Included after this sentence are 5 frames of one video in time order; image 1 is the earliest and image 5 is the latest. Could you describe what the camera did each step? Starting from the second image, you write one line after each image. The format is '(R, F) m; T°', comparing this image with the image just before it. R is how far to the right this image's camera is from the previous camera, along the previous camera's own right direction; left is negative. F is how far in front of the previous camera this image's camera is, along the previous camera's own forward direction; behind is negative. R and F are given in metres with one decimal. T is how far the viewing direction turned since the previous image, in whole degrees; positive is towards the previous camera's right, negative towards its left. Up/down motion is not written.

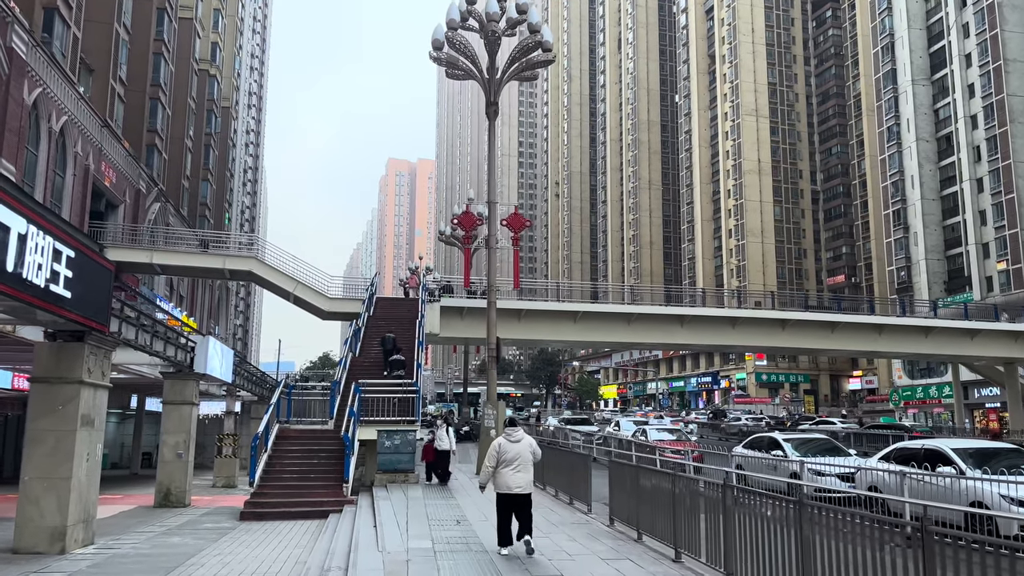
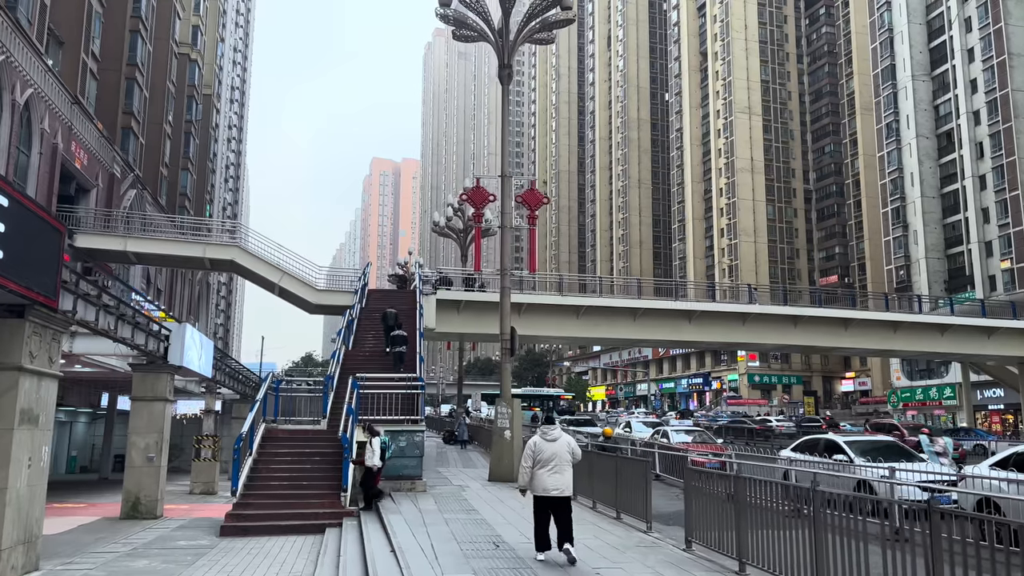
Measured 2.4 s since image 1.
(-0.7, +2.0) m; +1°
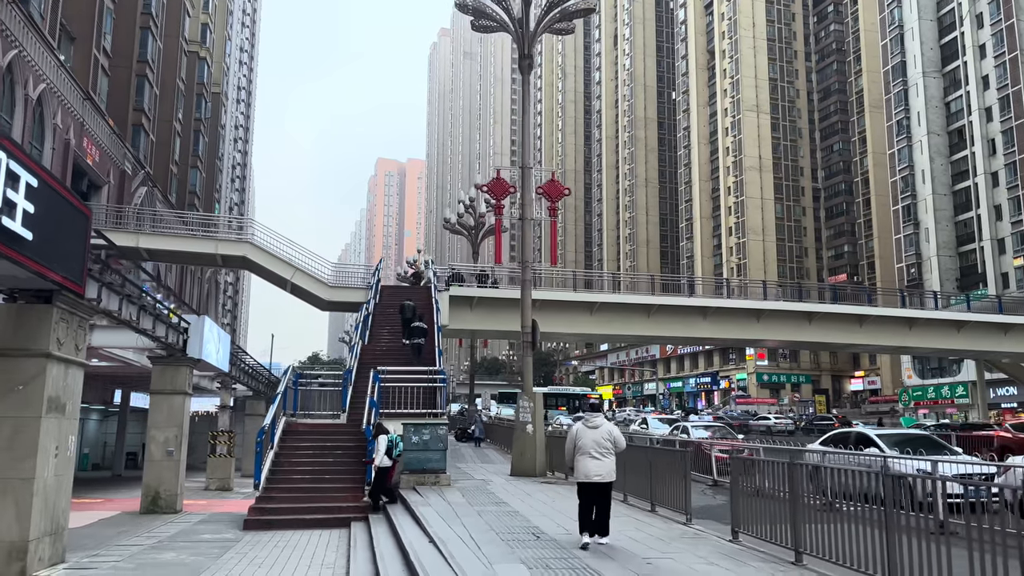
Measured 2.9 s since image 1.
(-0.4, +0.2) m; 0°
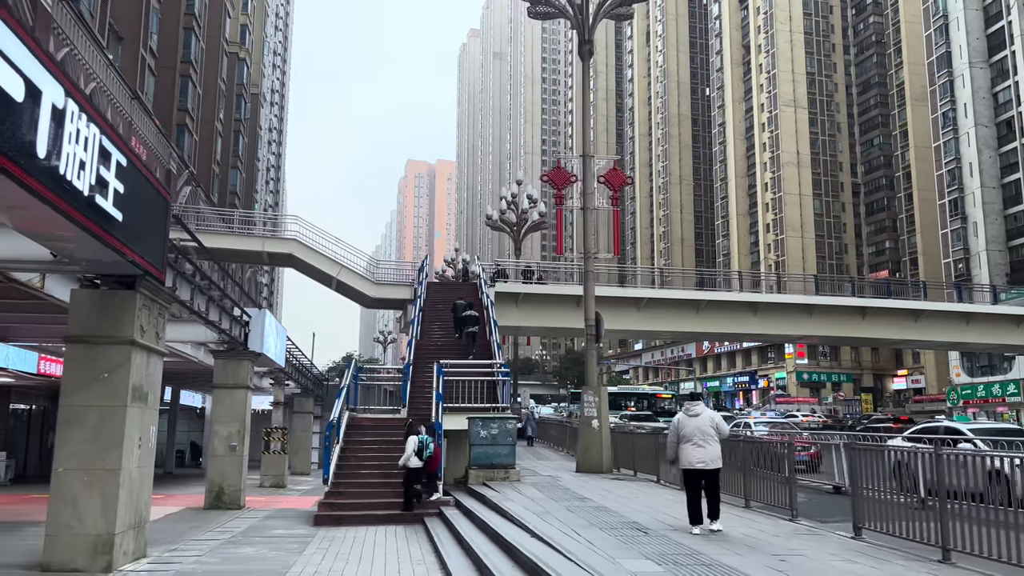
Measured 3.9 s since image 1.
(-0.7, +0.4) m; -2°
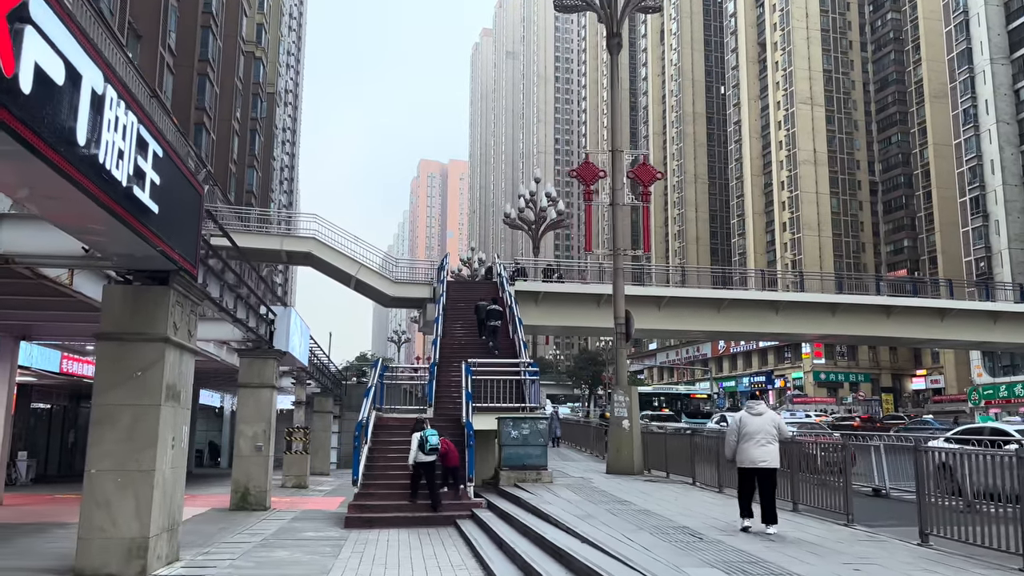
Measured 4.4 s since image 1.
(-0.3, +0.3) m; -1°
